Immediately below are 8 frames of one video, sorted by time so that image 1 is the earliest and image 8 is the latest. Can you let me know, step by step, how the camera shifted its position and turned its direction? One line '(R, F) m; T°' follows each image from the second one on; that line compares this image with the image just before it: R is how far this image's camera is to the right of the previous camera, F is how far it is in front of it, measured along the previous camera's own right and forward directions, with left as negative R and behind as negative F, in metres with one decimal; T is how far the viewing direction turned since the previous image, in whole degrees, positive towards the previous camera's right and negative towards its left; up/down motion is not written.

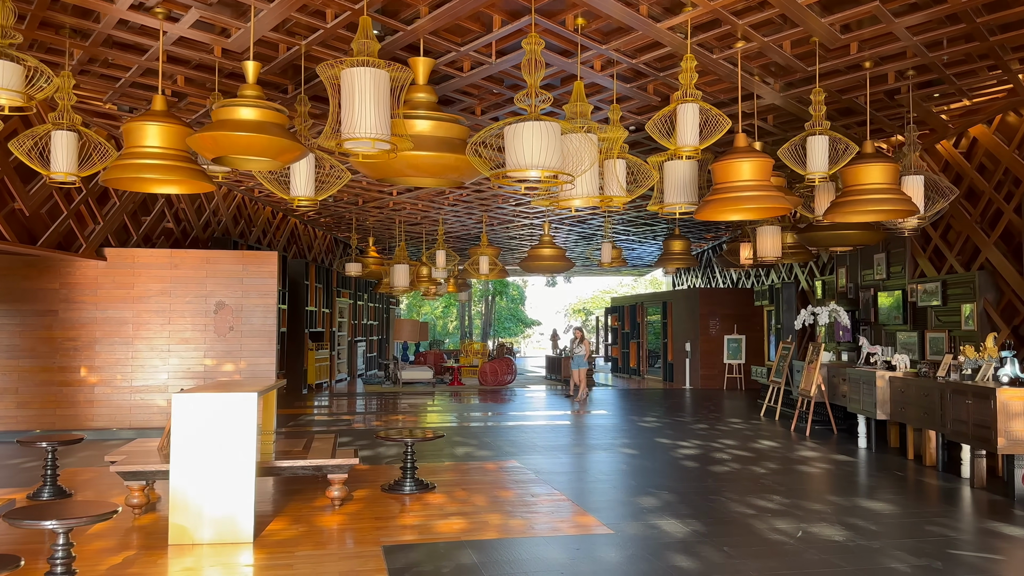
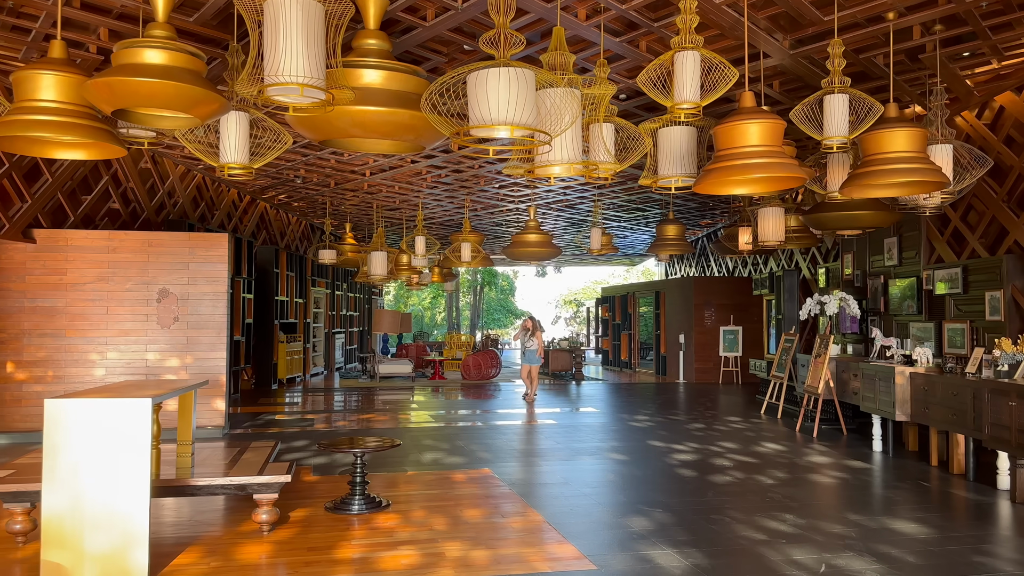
(+0.1, +0.8) m; +1°
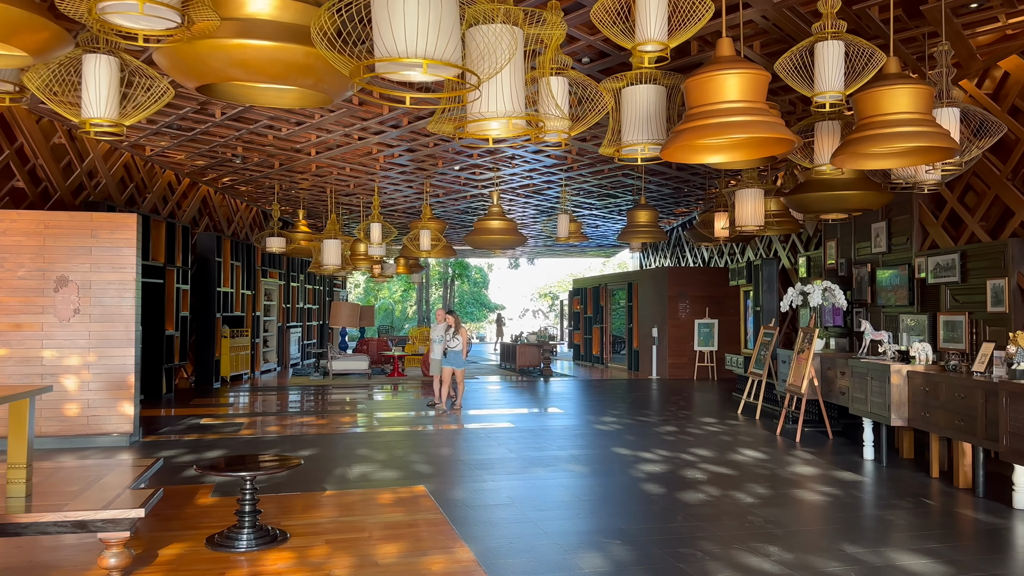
(+0.2, +0.9) m; +2°
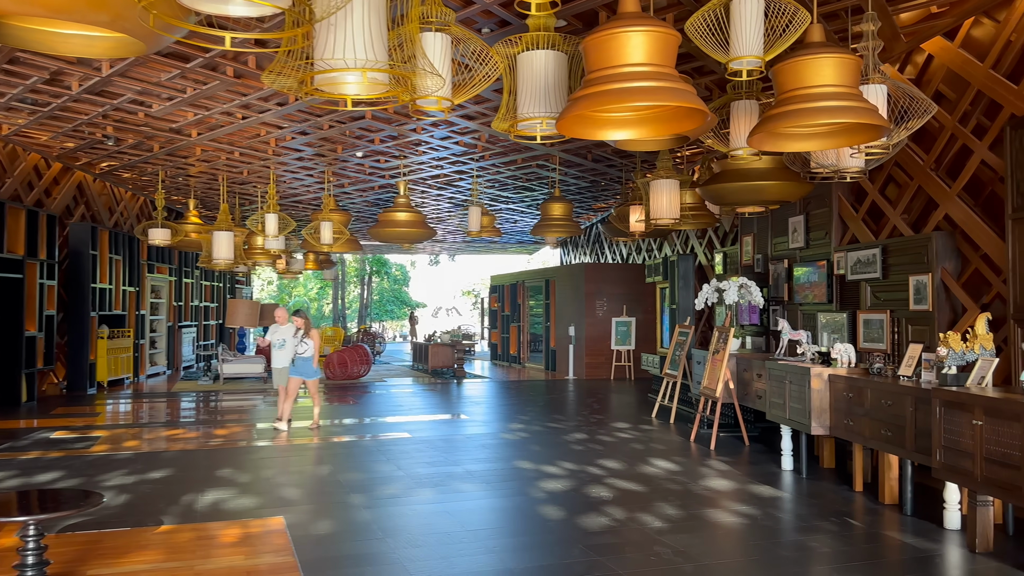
(+0.3, +0.7) m; +5°
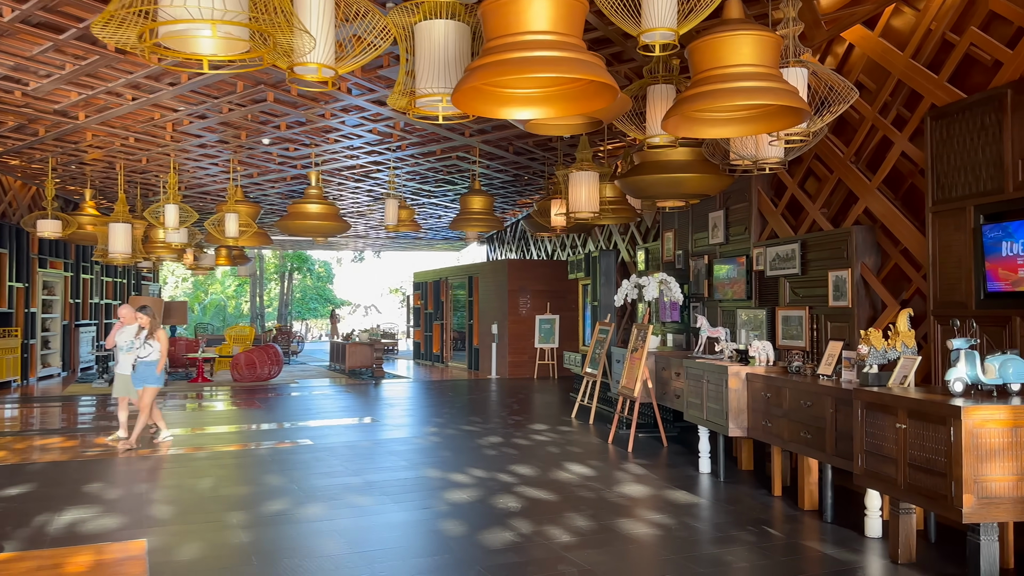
(+0.2, +0.4) m; +5°
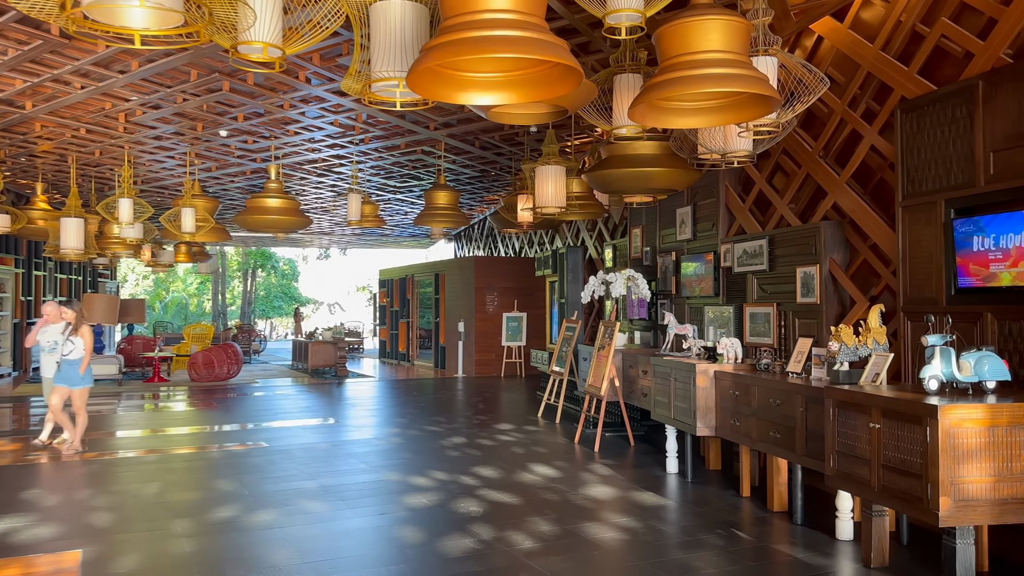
(0.0, +0.2) m; +2°
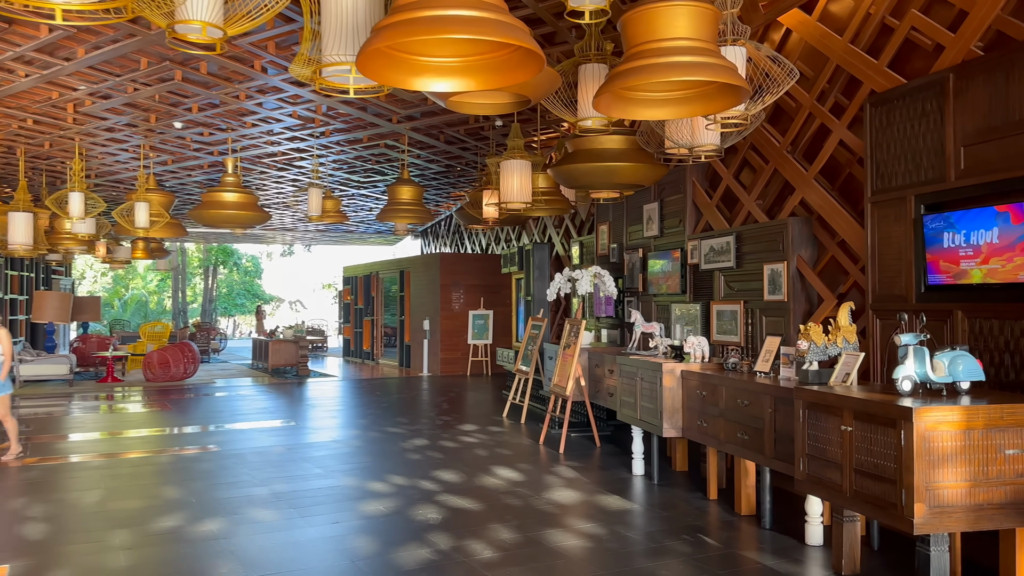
(0.0, +0.2) m; +2°
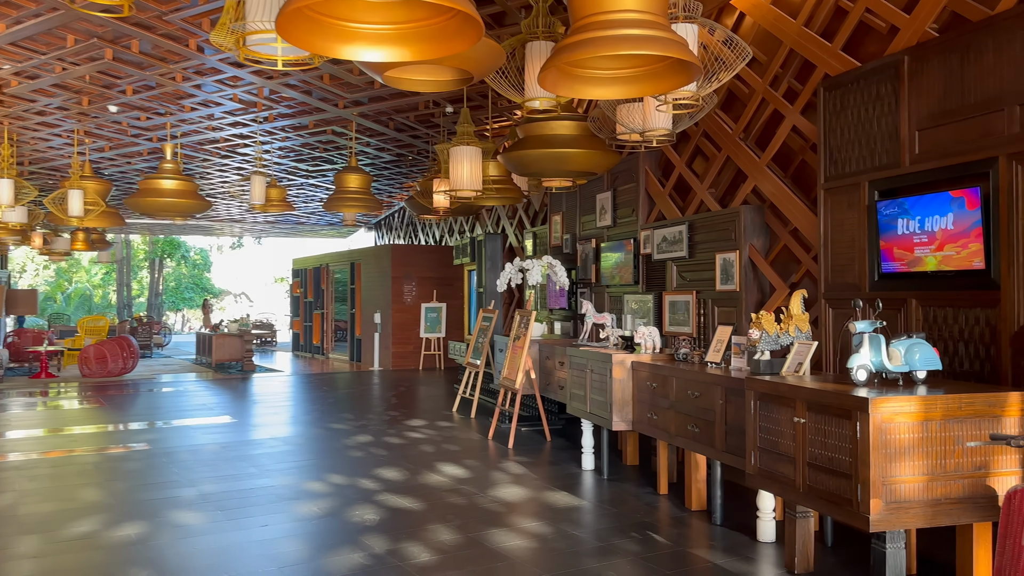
(+0.1, +0.2) m; +3°
